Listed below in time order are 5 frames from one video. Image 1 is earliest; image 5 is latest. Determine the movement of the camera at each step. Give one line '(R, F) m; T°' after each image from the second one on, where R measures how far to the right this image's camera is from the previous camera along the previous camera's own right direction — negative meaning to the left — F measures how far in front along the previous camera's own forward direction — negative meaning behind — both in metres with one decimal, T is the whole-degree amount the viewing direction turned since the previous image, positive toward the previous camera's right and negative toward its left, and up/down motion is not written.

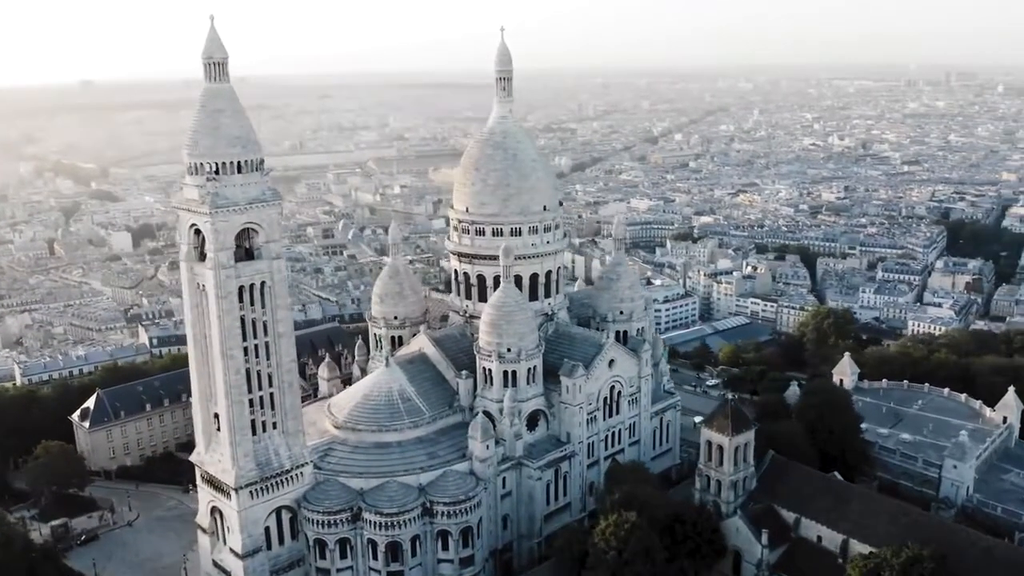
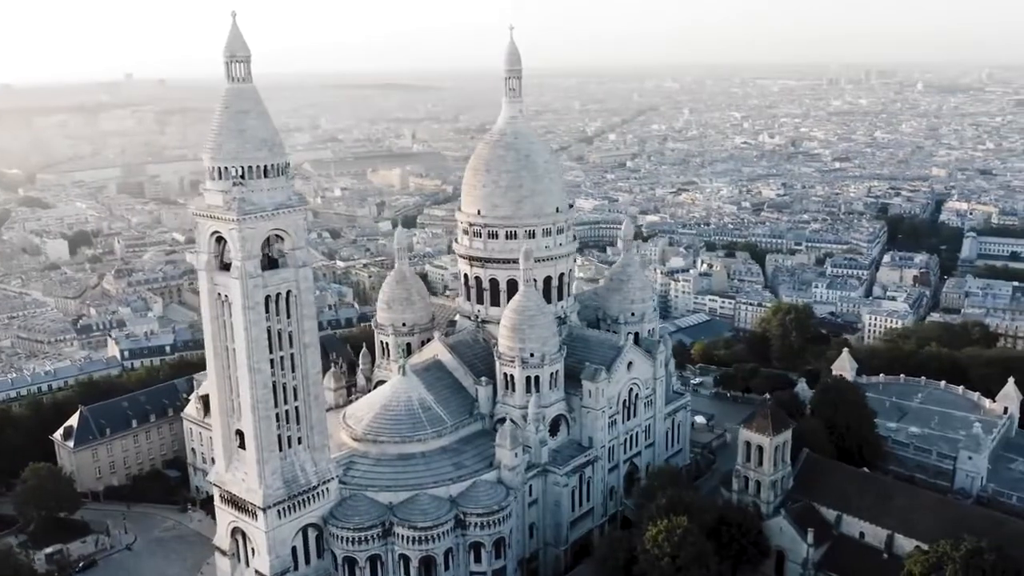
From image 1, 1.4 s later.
(-5.4, +1.4) m; +5°
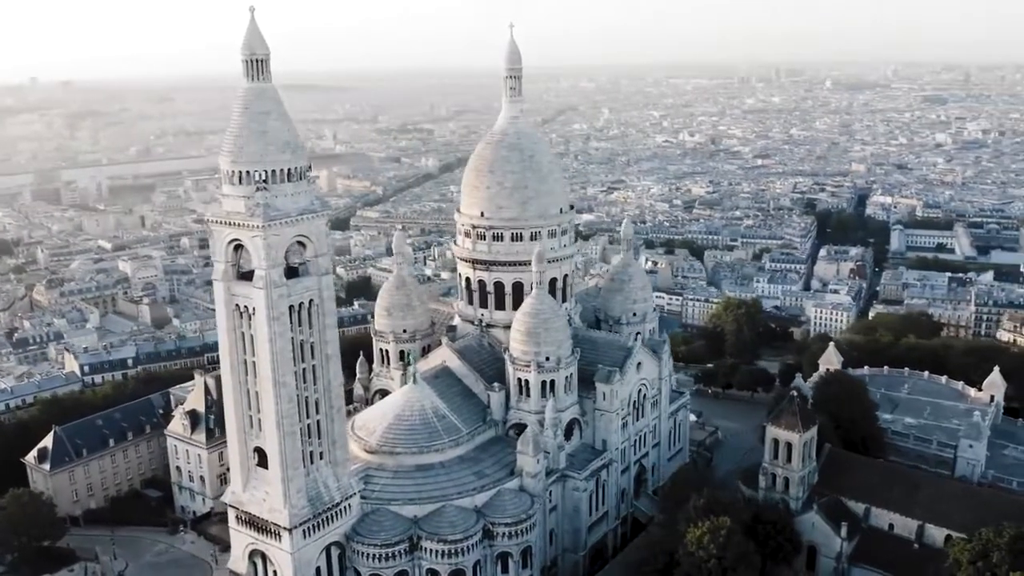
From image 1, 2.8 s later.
(-5.5, +1.4) m; +5°
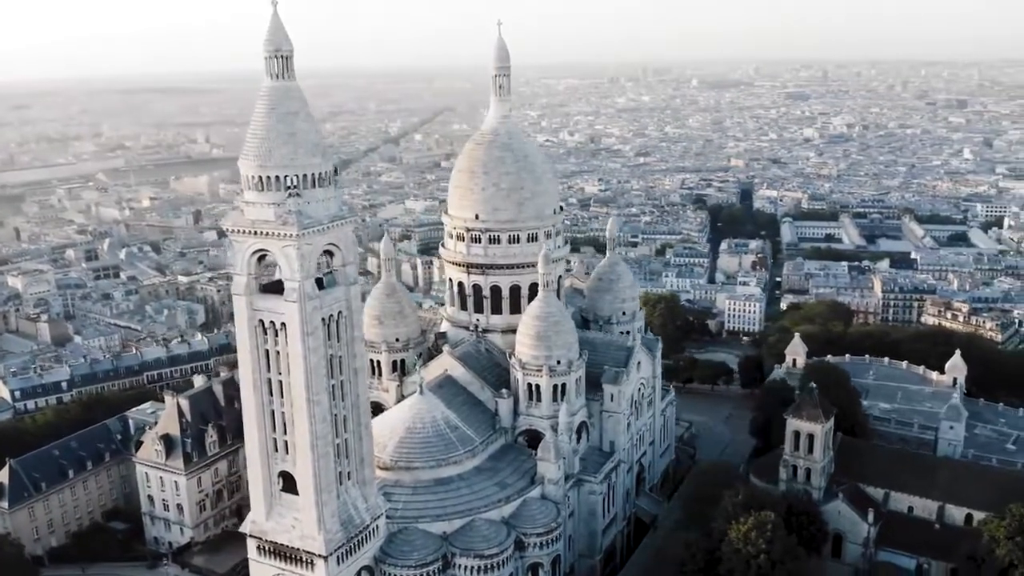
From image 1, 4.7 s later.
(-7.4, +1.8) m; +8°
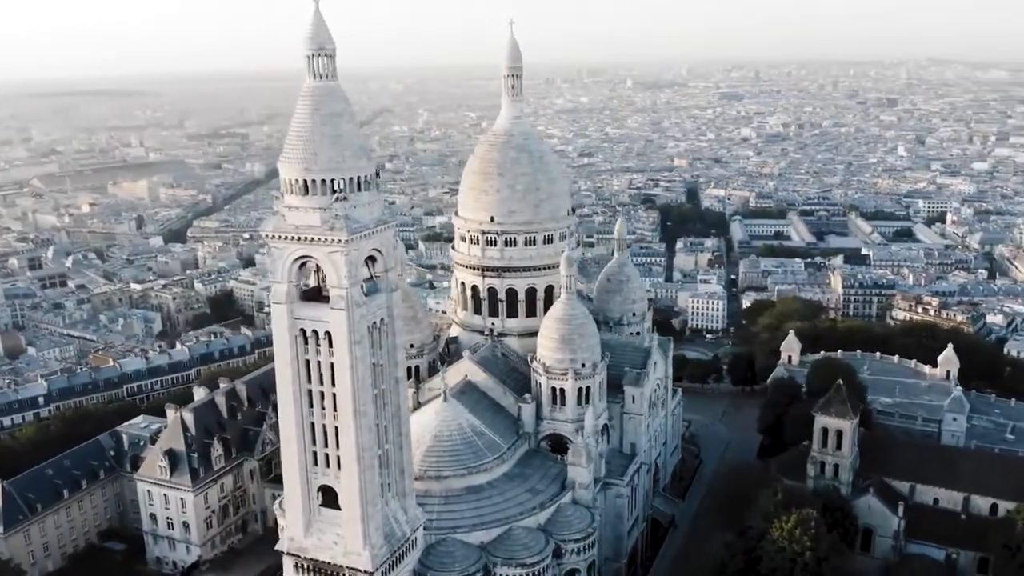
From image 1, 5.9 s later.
(-4.8, +1.0) m; +4°
